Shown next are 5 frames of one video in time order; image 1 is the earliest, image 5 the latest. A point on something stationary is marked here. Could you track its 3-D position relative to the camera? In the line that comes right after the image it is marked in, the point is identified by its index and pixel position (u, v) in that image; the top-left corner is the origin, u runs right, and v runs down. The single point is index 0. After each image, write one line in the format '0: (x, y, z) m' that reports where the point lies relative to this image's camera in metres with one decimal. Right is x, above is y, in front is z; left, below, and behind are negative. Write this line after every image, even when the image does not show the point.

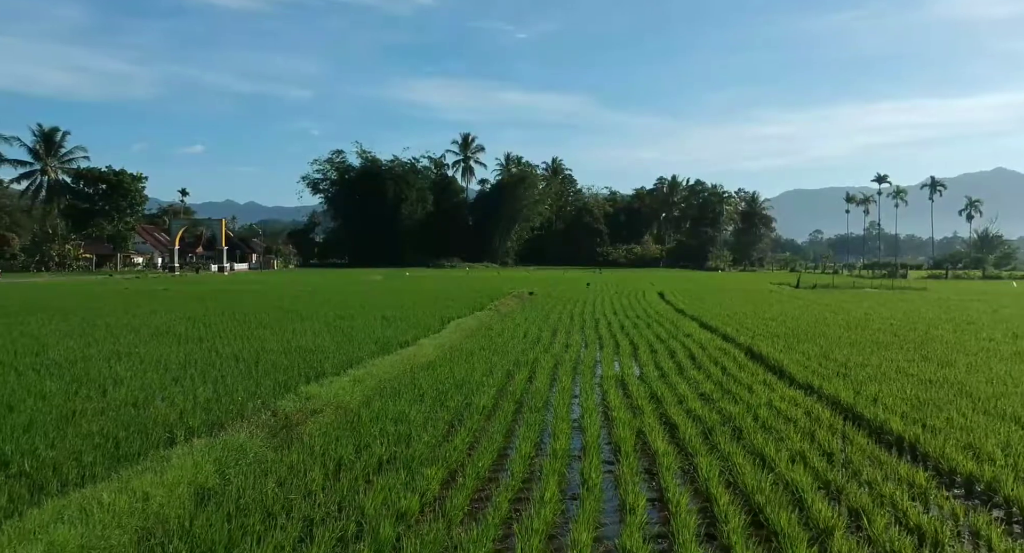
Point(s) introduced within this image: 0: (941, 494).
0: (+2.8, -1.4, +5.1) m
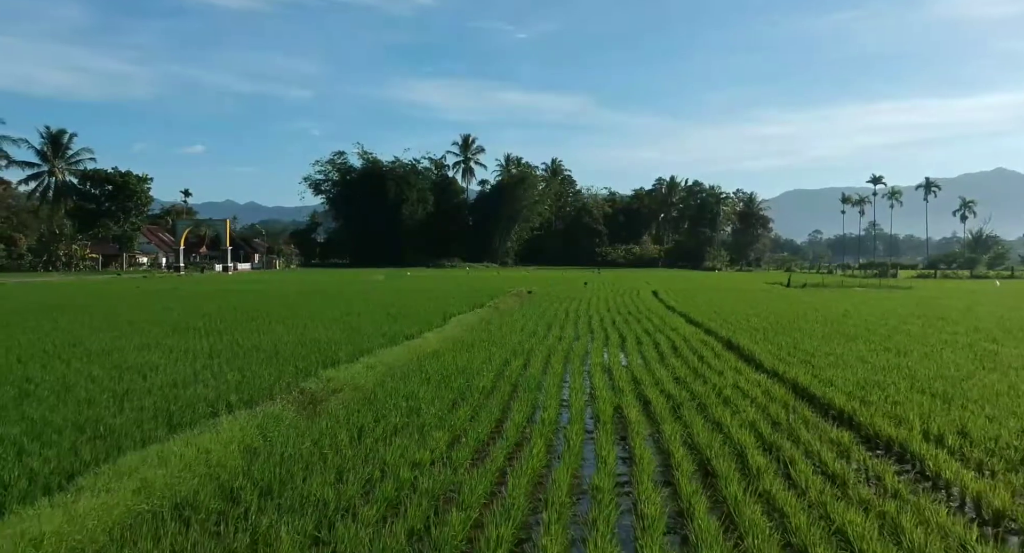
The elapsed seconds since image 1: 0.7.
0: (+2.7, -1.4, +6.1) m
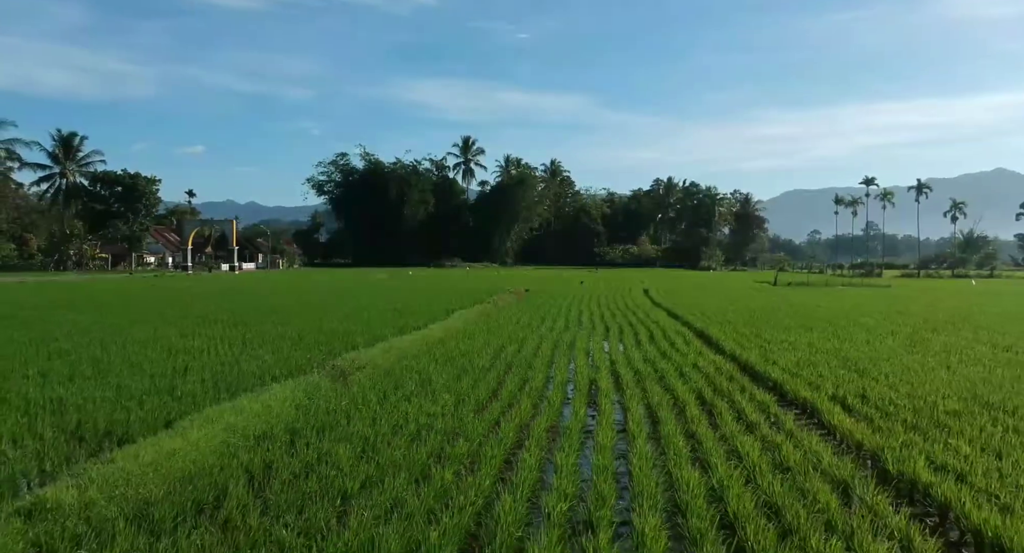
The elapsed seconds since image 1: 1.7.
0: (+2.7, -1.3, +7.9) m
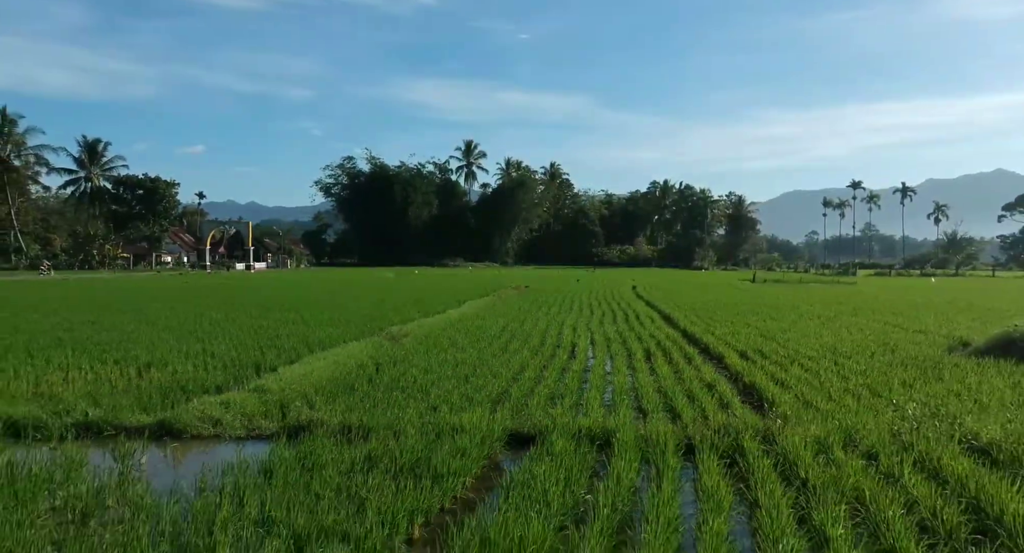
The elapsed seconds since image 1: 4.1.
0: (+2.7, -1.2, +11.6) m
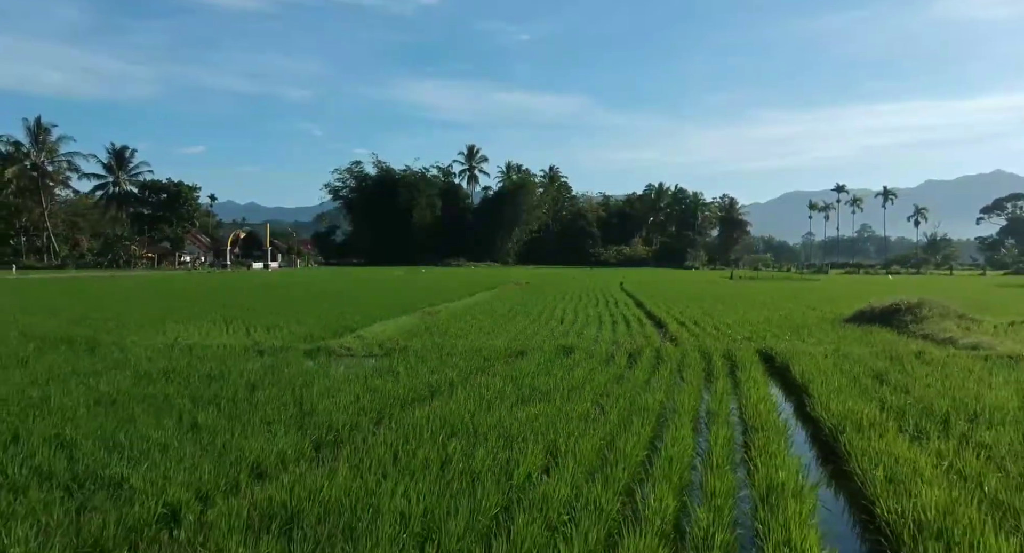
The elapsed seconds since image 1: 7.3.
0: (+2.8, -1.0, +16.2) m
